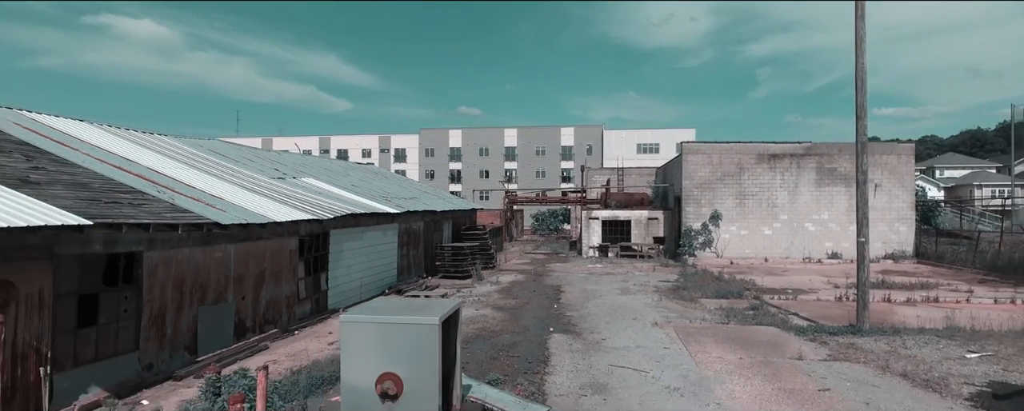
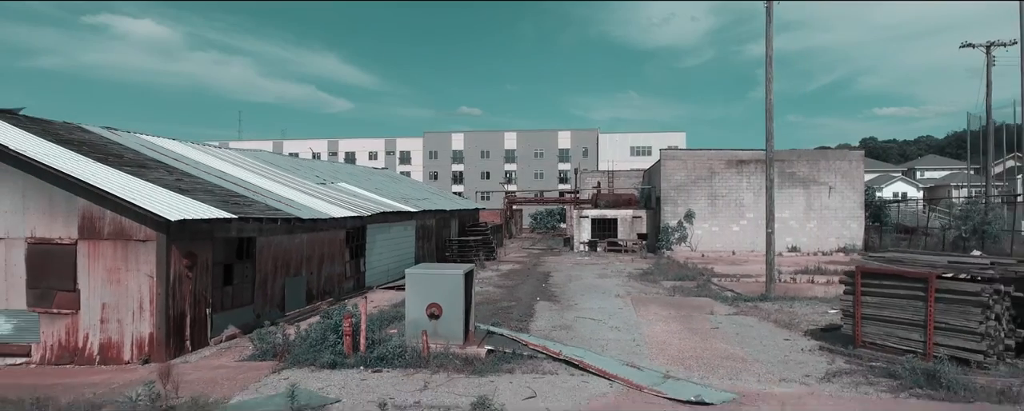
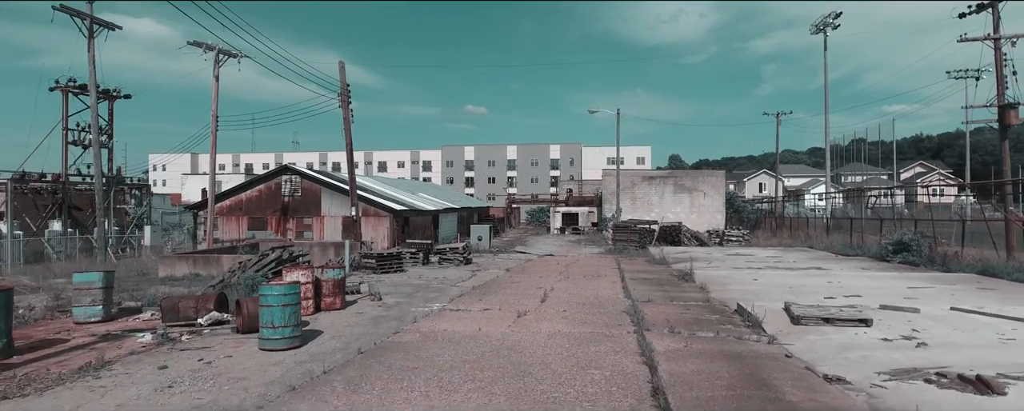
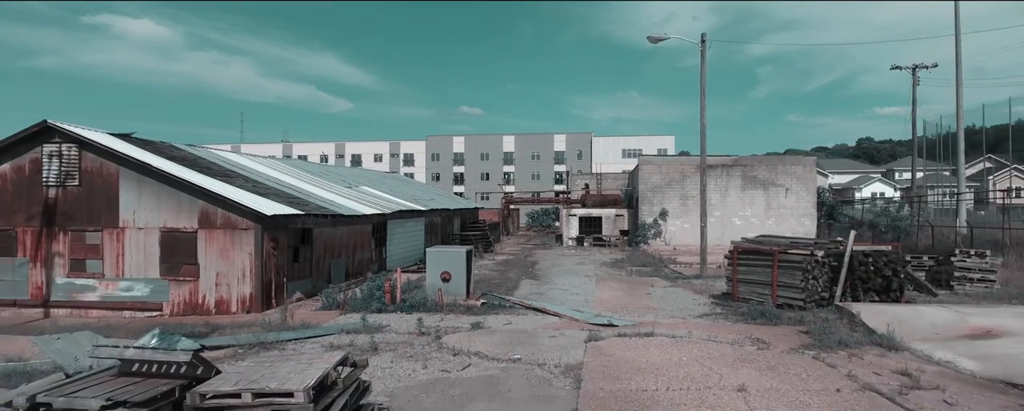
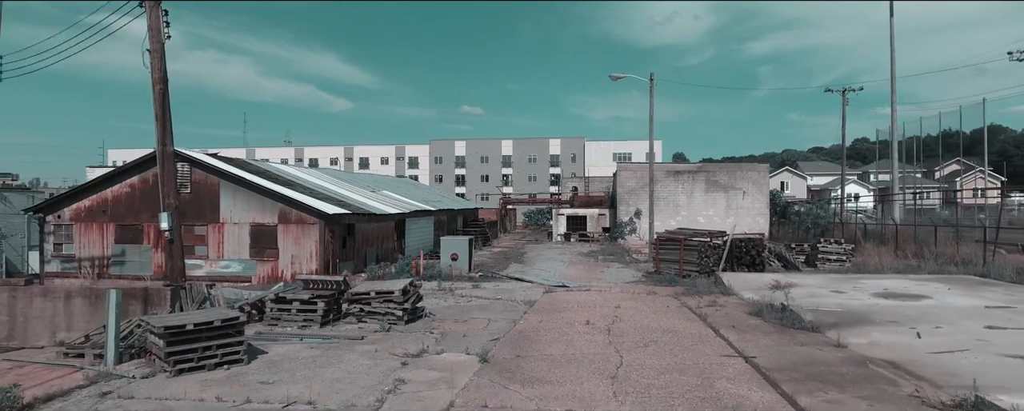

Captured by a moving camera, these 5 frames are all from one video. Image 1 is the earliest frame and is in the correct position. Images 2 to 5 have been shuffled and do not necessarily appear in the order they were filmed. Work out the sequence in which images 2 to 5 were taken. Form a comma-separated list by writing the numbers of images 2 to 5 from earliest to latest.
2, 4, 5, 3
